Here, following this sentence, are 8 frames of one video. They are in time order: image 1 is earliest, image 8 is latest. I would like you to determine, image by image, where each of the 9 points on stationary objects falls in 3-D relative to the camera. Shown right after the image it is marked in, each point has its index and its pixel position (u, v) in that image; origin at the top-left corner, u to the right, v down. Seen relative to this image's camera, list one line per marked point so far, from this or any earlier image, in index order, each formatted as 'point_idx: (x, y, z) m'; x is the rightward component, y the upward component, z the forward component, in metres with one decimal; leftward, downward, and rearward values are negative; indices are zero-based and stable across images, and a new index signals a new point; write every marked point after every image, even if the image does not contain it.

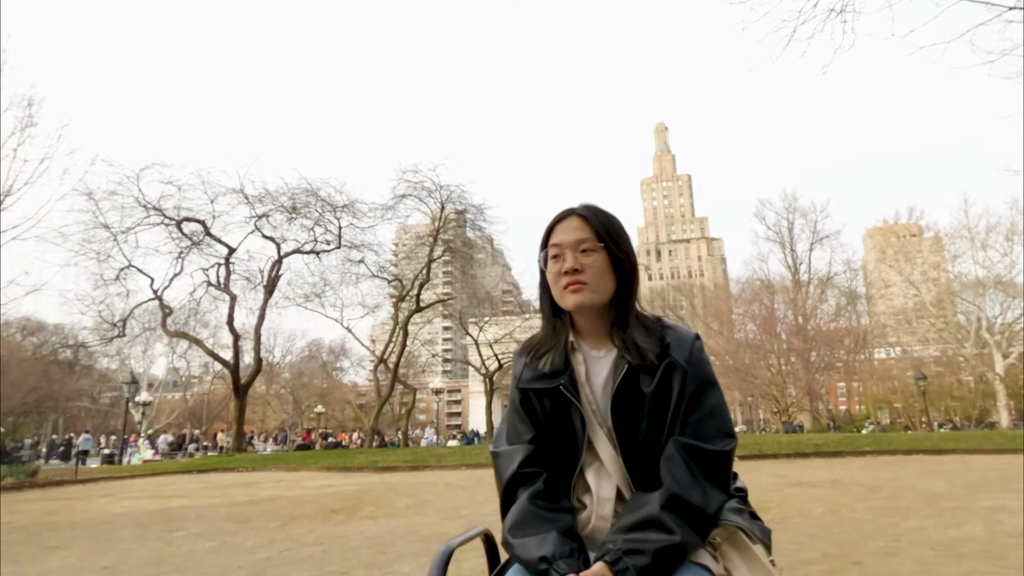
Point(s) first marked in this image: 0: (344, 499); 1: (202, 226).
0: (-2.2, -2.7, +8.4) m
1: (-8.2, +1.6, +17.5) m
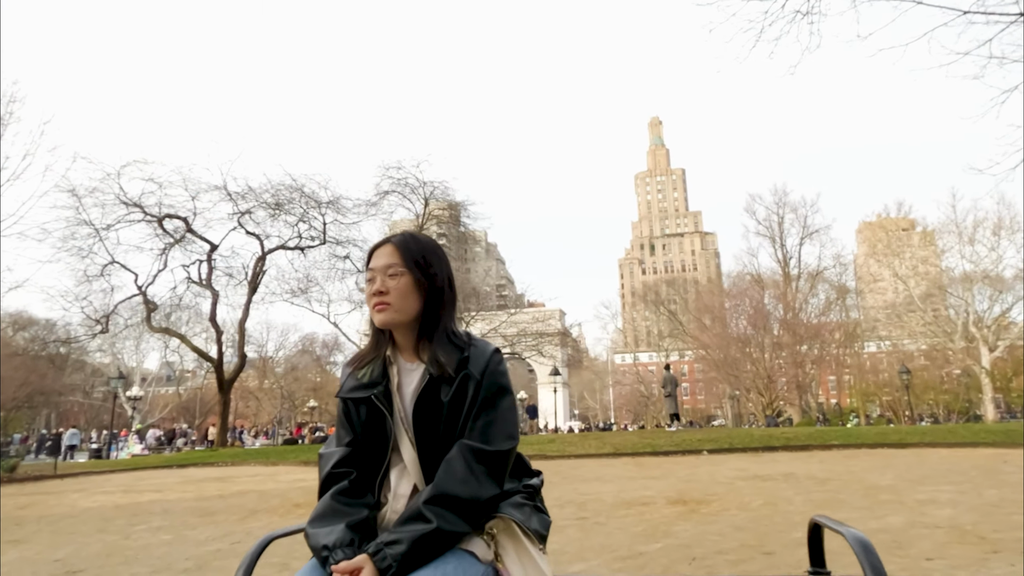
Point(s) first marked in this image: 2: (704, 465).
0: (-2.6, -2.6, +8.6) m
1: (-8.7, +1.7, +17.6) m
2: (+2.9, -2.7, +10.0) m
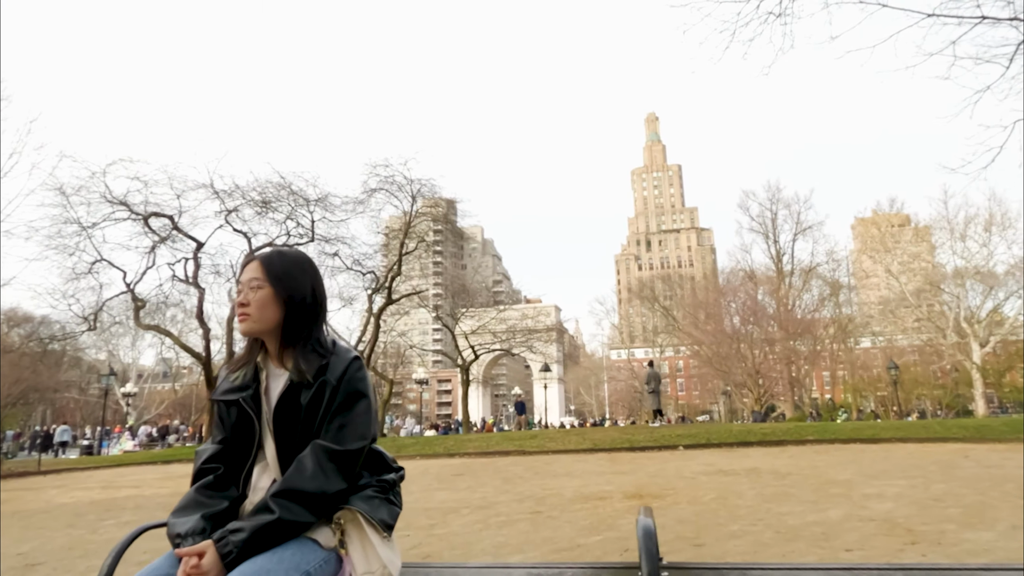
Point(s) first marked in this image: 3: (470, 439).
0: (-3.0, -2.6, +8.7) m
1: (-9.2, +1.8, +17.7) m
2: (+2.5, -2.7, +10.2) m
3: (-1.0, -3.5, +15.5) m
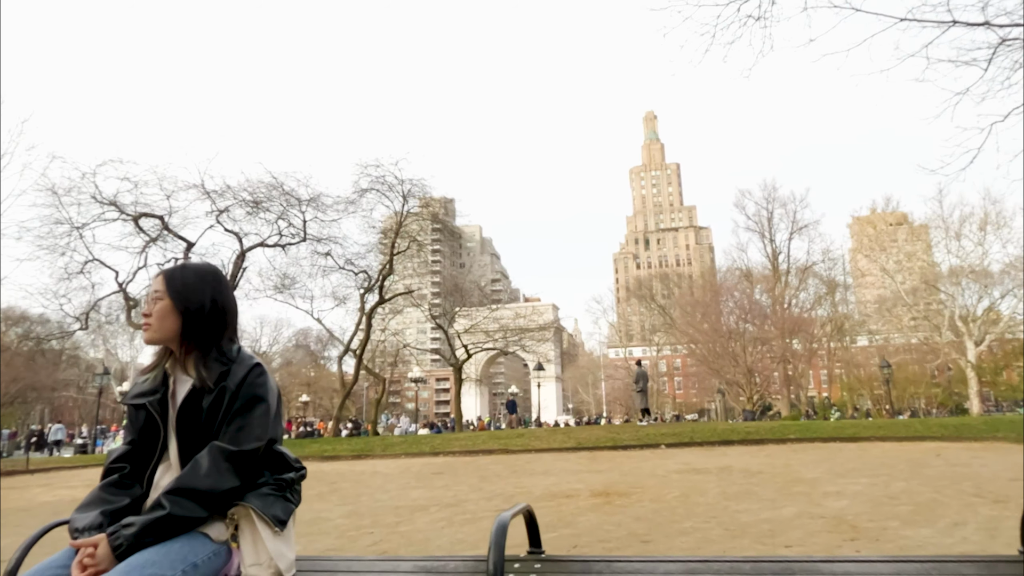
0: (-3.3, -2.7, +8.8) m
1: (-9.5, +1.8, +17.8) m
2: (+2.2, -2.7, +10.3) m
3: (-1.3, -3.5, +15.6) m
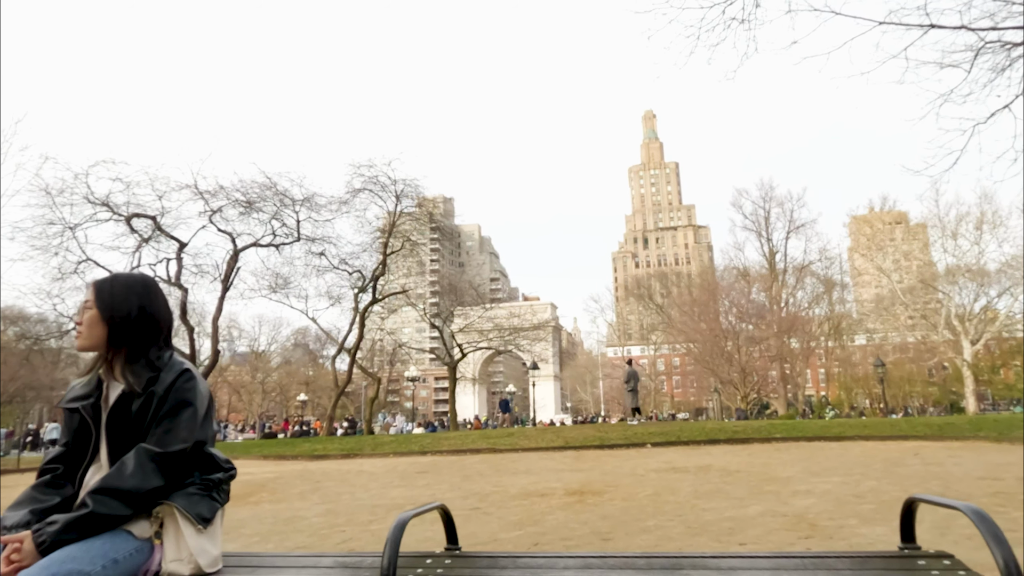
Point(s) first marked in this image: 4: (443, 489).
0: (-3.6, -2.7, +8.9) m
1: (-9.7, +1.8, +17.9) m
2: (+2.0, -2.7, +10.4) m
3: (-1.5, -3.5, +15.7) m
4: (-0.8, -2.4, +7.8) m
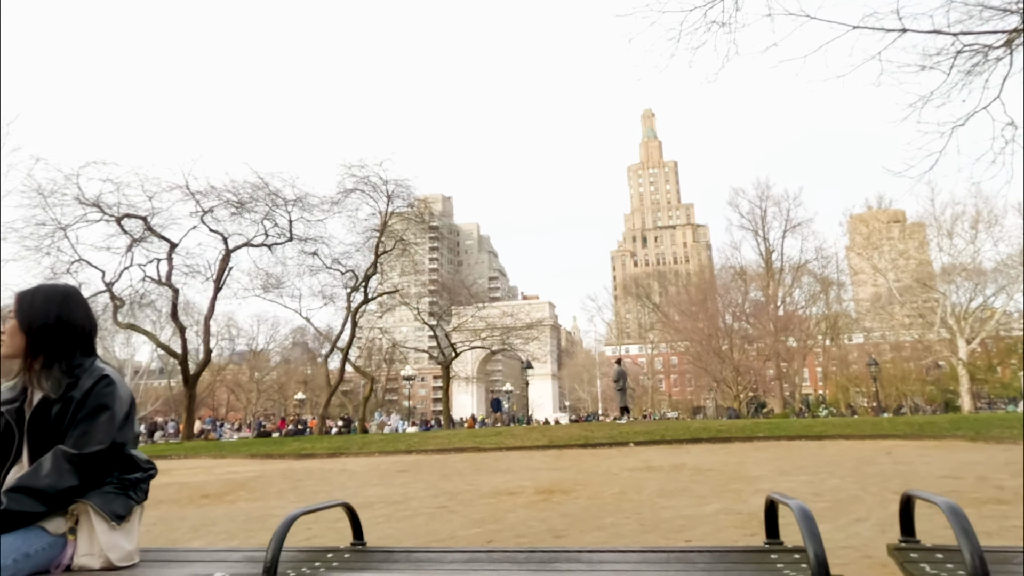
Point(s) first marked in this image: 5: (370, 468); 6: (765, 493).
0: (-3.9, -2.7, +9.1) m
1: (-10.1, +1.8, +18.0) m
2: (+1.7, -2.7, +10.6) m
3: (-1.9, -3.5, +15.8) m
4: (-1.1, -2.4, +8.0) m
5: (-2.3, -2.9, +10.6) m
6: (+2.4, -2.0, +6.3) m
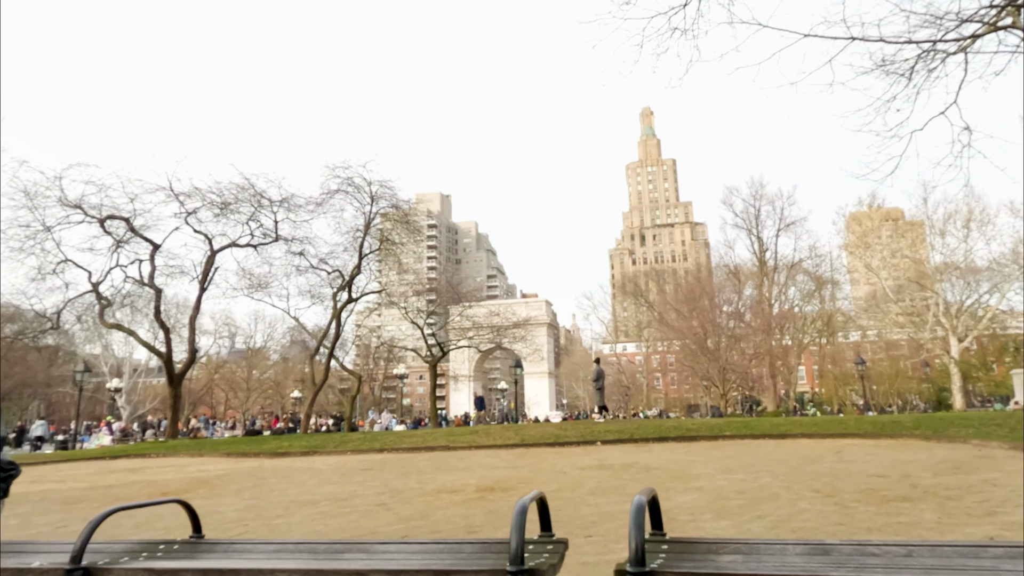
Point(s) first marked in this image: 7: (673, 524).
0: (-4.5, -2.7, +9.3) m
1: (-10.7, +1.8, +18.2) m
2: (+1.0, -2.7, +10.8) m
3: (-2.5, -3.6, +16.1) m
4: (-1.8, -2.4, +8.2) m
5: (-2.9, -2.9, +10.9) m
6: (+1.8, -2.0, +6.6) m
7: (+1.2, -1.8, +5.0) m
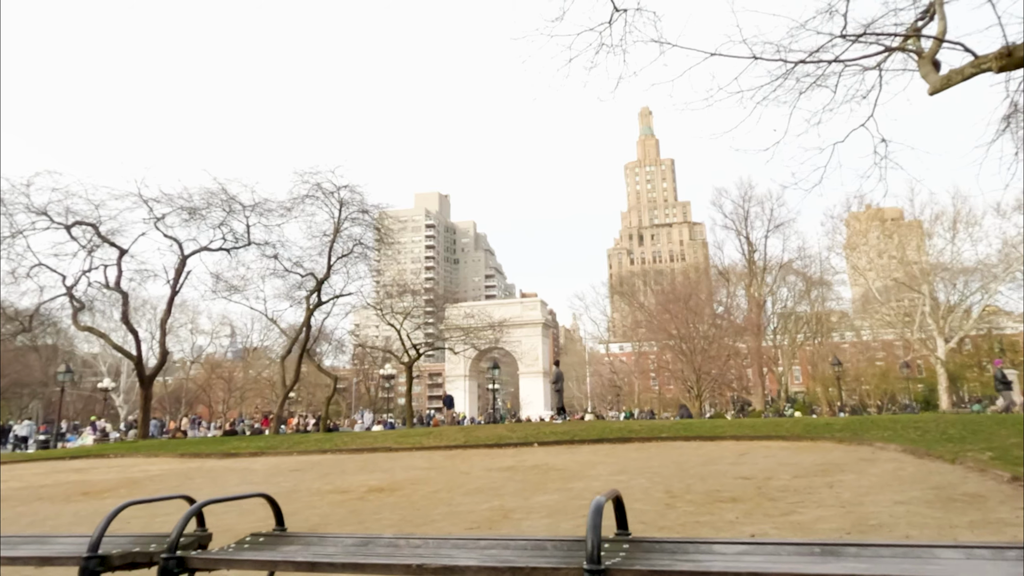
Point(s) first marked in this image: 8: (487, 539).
0: (-5.8, -2.9, +9.8) m
1: (-11.9, +1.7, +18.7) m
2: (-0.2, -2.9, +11.2) m
3: (-3.7, -3.7, +16.5) m
4: (-3.0, -2.6, +8.6) m
5: (-4.2, -3.1, +11.3) m
6: (+0.5, -2.2, +7.0) m
7: (-0.1, -1.9, +5.4) m
8: (-0.1, -0.8, +2.1) m
